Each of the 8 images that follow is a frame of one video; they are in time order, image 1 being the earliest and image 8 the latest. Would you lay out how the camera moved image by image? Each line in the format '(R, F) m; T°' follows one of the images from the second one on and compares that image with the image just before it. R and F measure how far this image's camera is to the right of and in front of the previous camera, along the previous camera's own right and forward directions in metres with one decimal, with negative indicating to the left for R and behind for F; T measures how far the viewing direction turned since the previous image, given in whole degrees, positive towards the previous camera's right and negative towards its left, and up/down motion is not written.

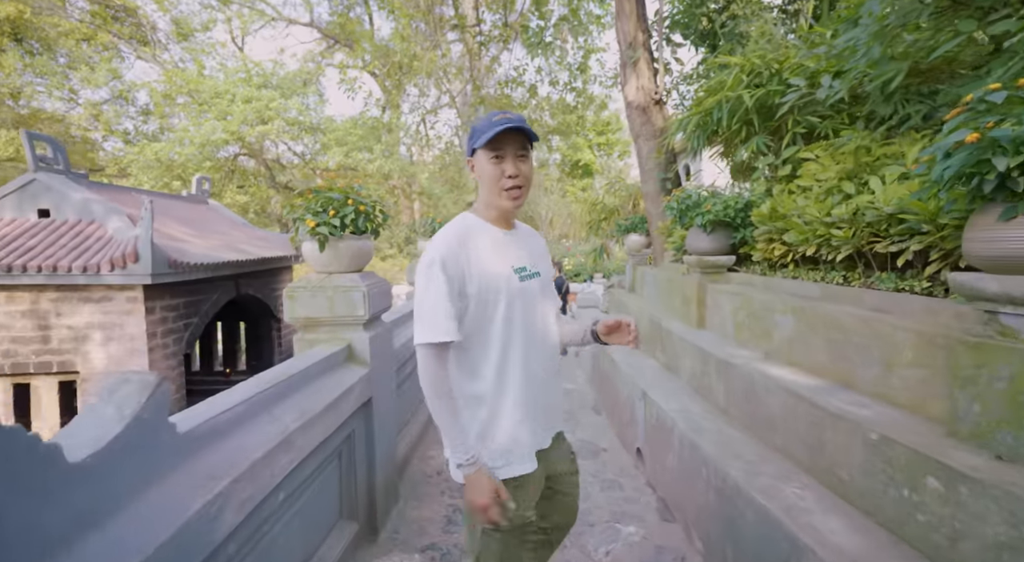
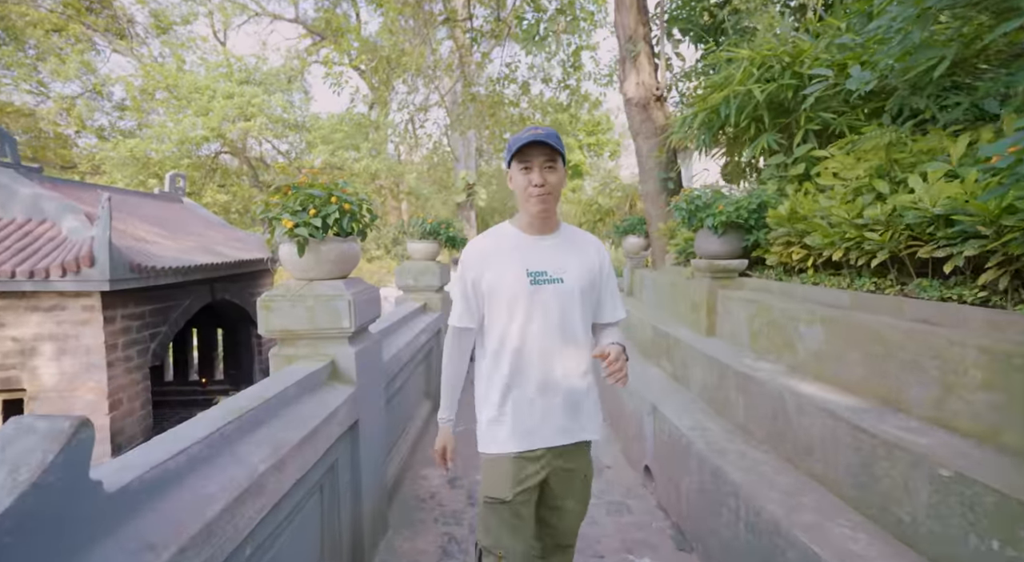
(-0.1, +0.2) m; +1°
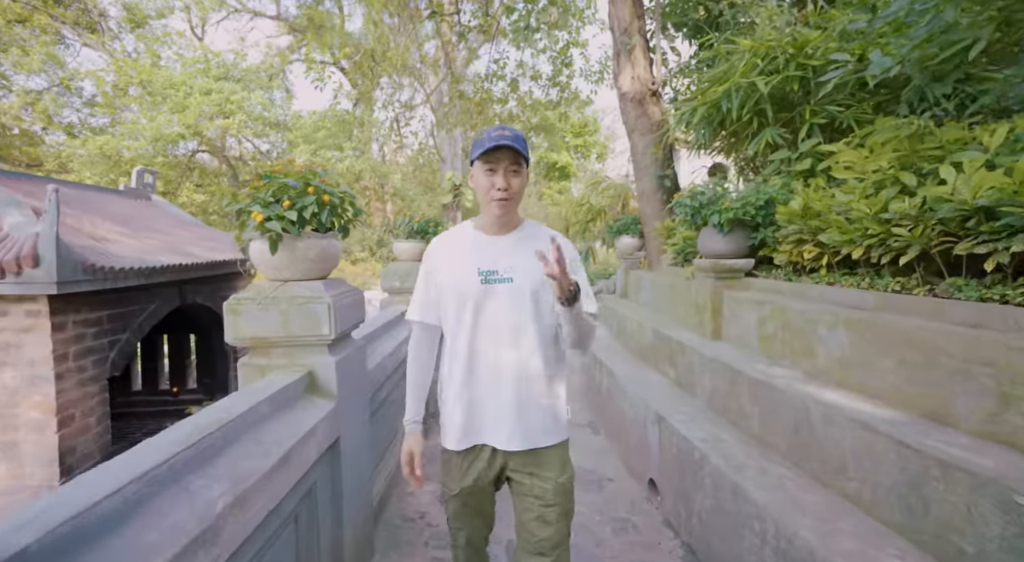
(0.0, +0.2) m; +2°
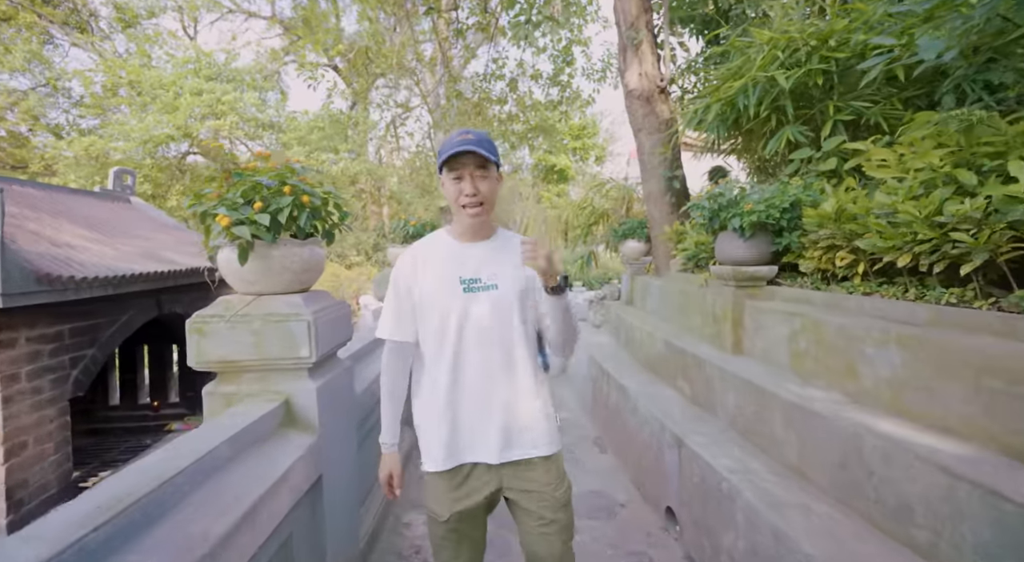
(0.0, +0.2) m; 0°
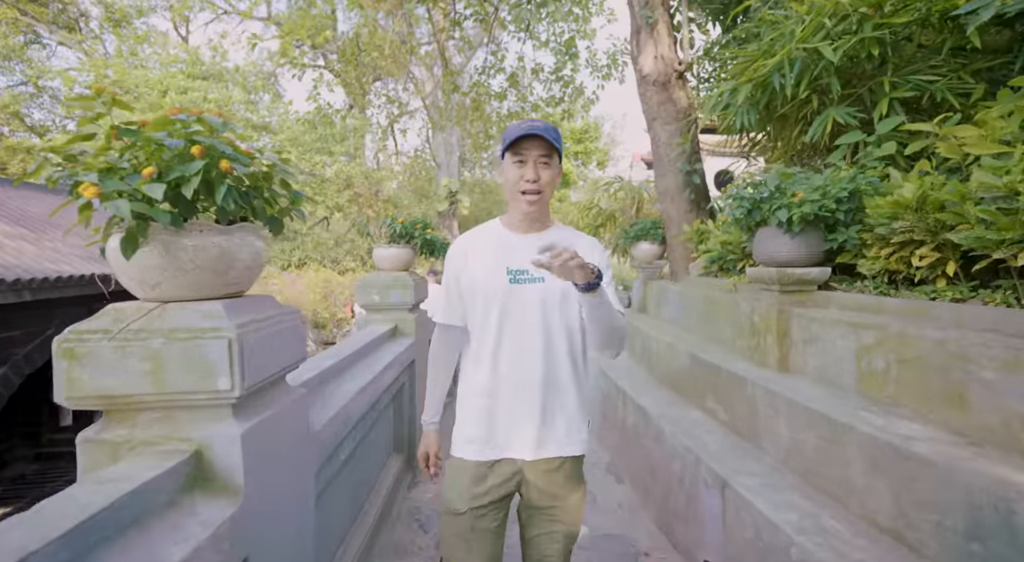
(0.0, +0.5) m; 0°
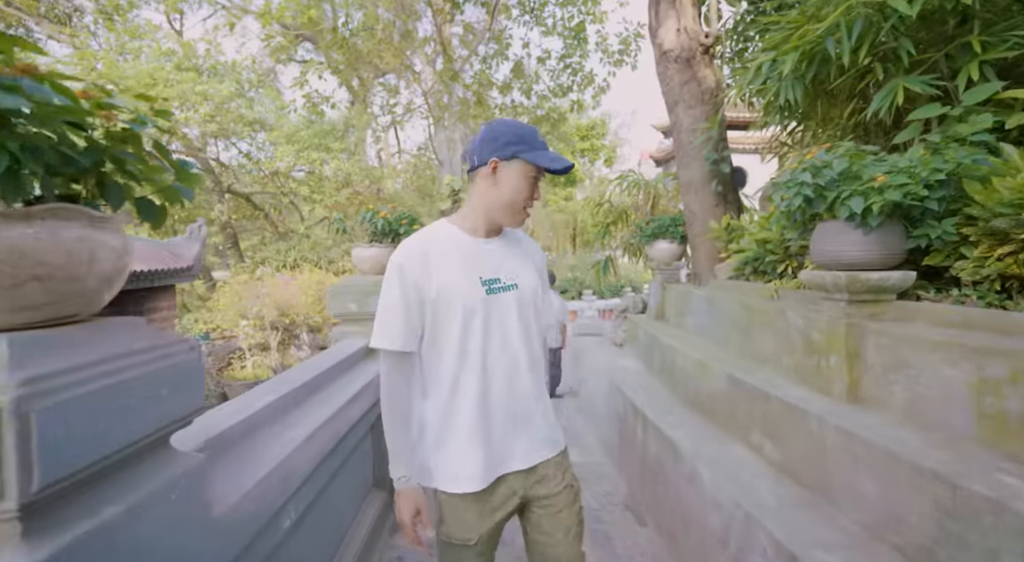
(0.0, +0.5) m; -1°
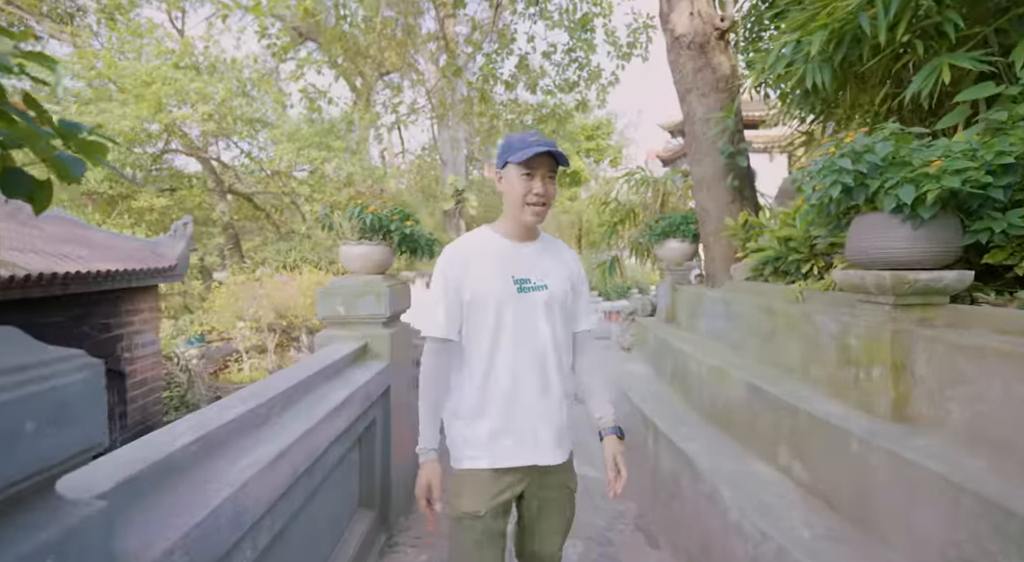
(0.0, +0.2) m; -1°
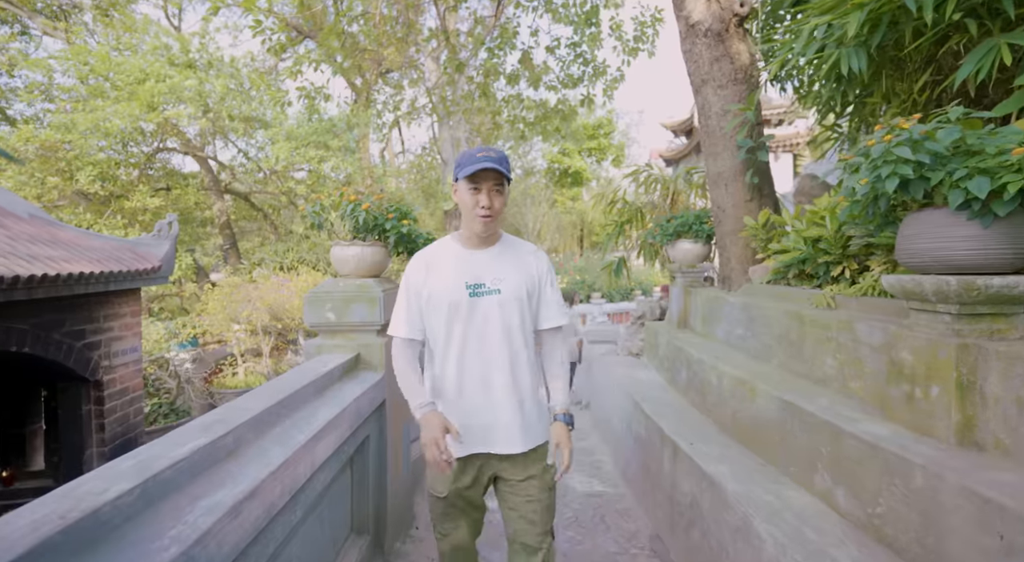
(0.0, +0.2) m; 0°
